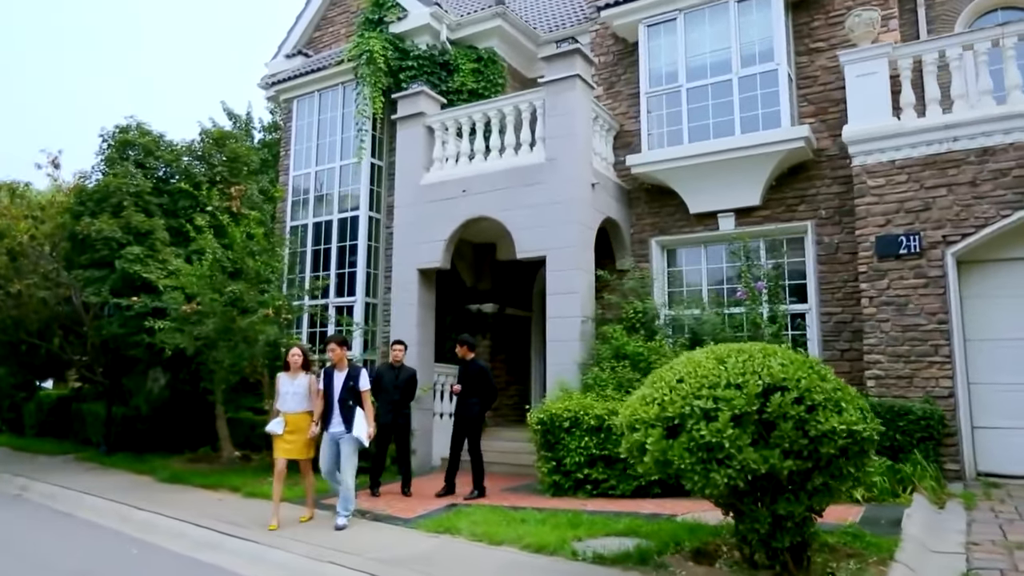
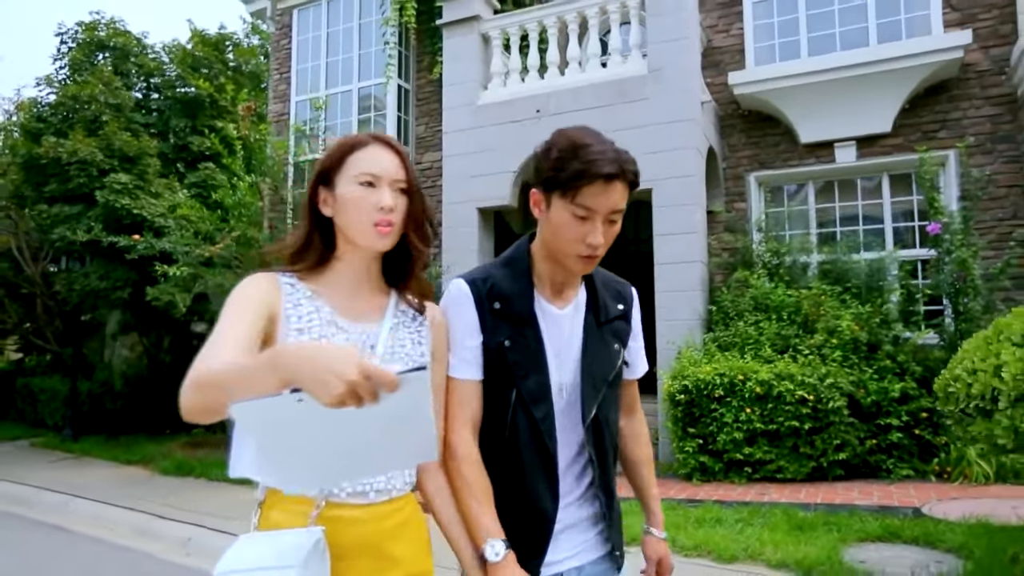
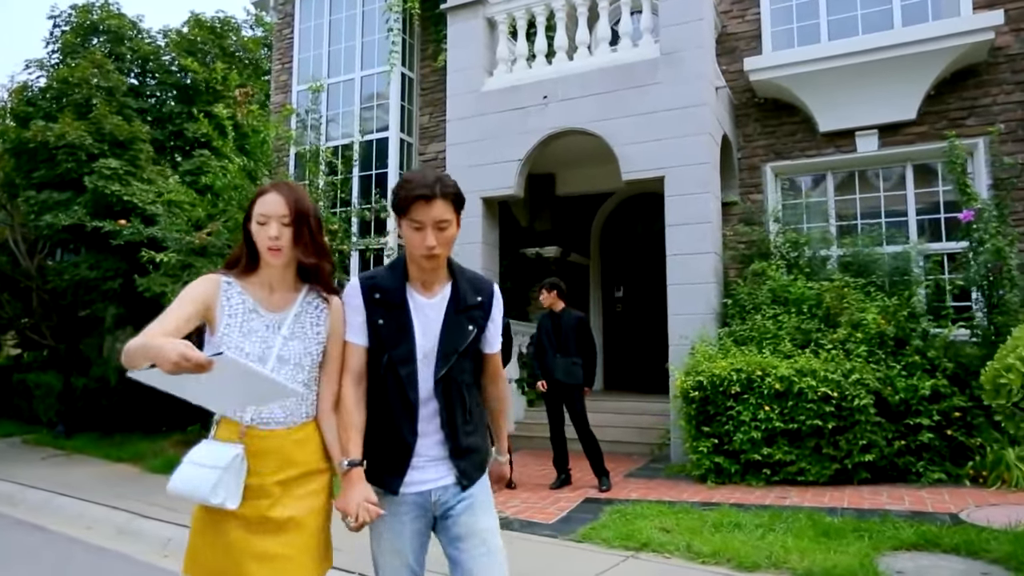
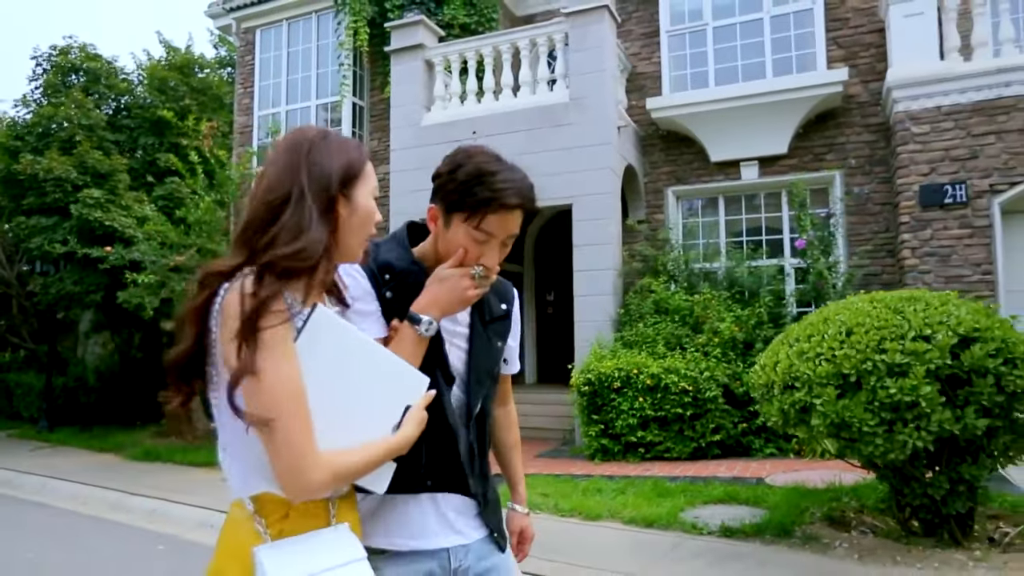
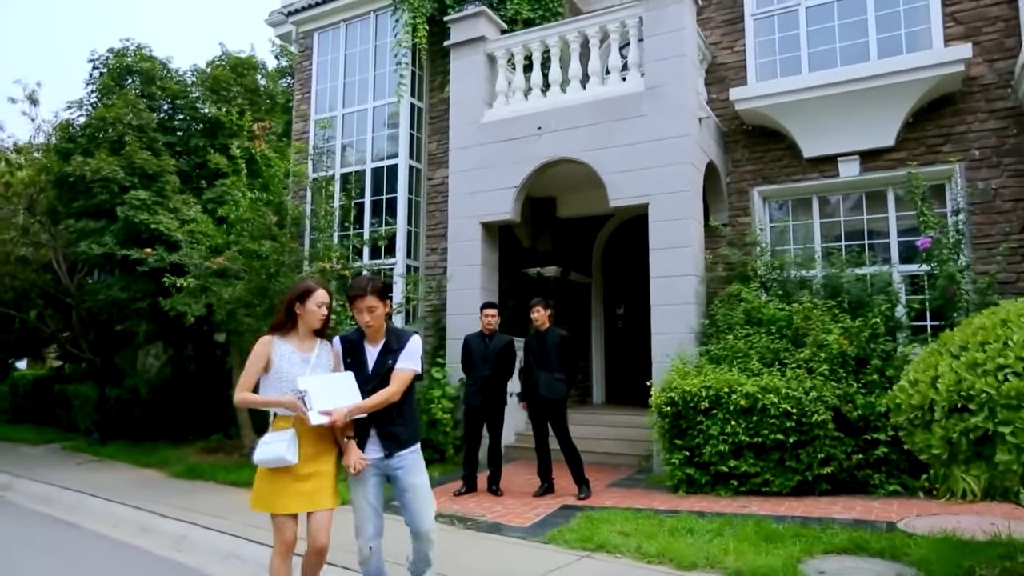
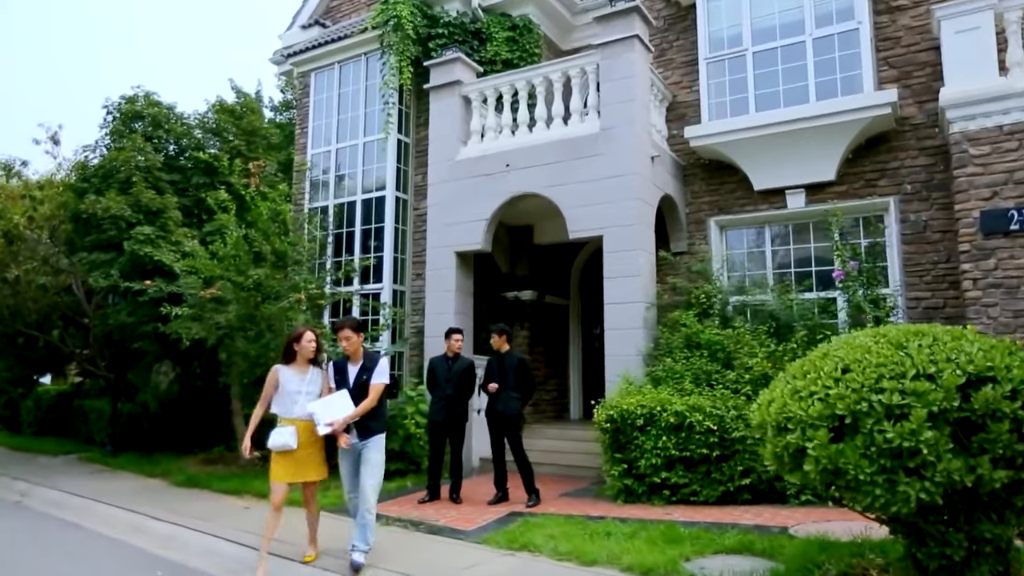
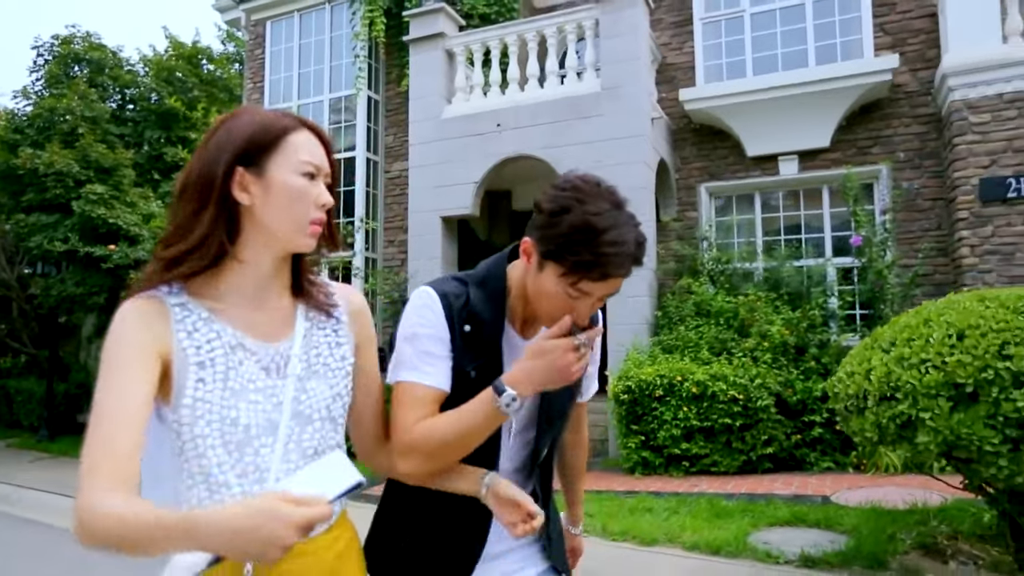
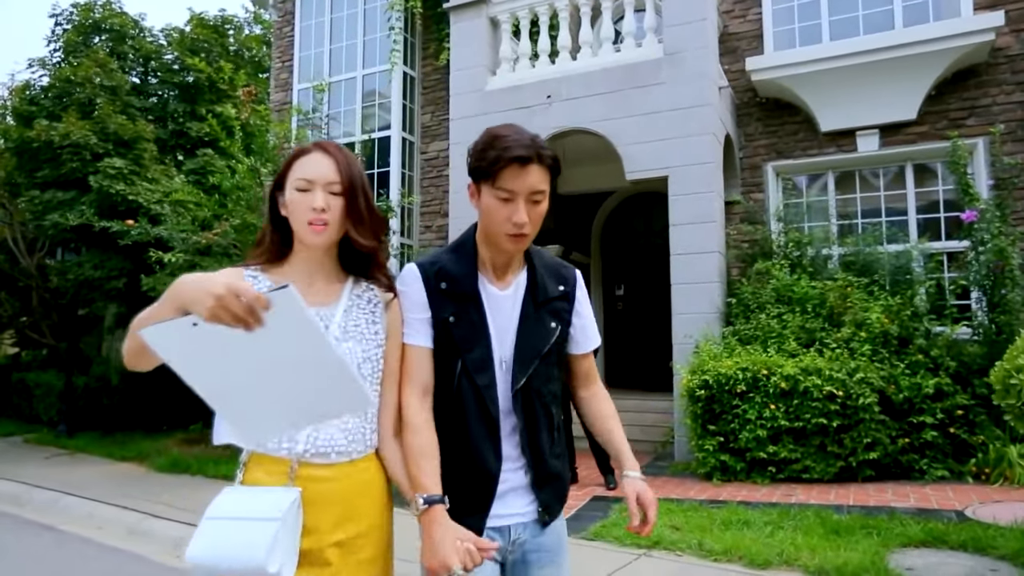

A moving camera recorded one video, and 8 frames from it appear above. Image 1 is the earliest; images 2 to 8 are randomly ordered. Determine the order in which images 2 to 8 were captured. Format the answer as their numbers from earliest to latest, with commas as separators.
6, 5, 3, 8, 2, 7, 4
